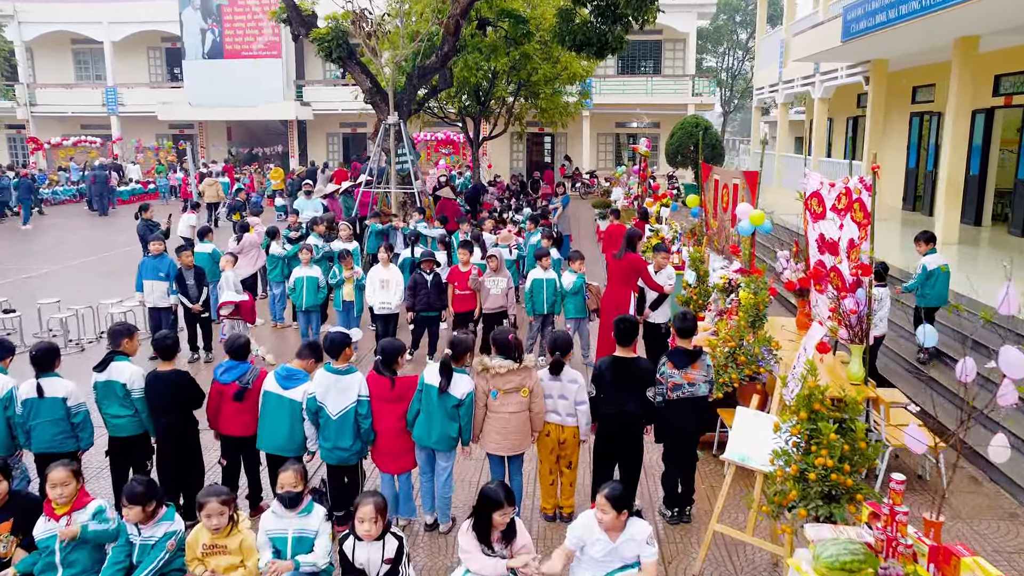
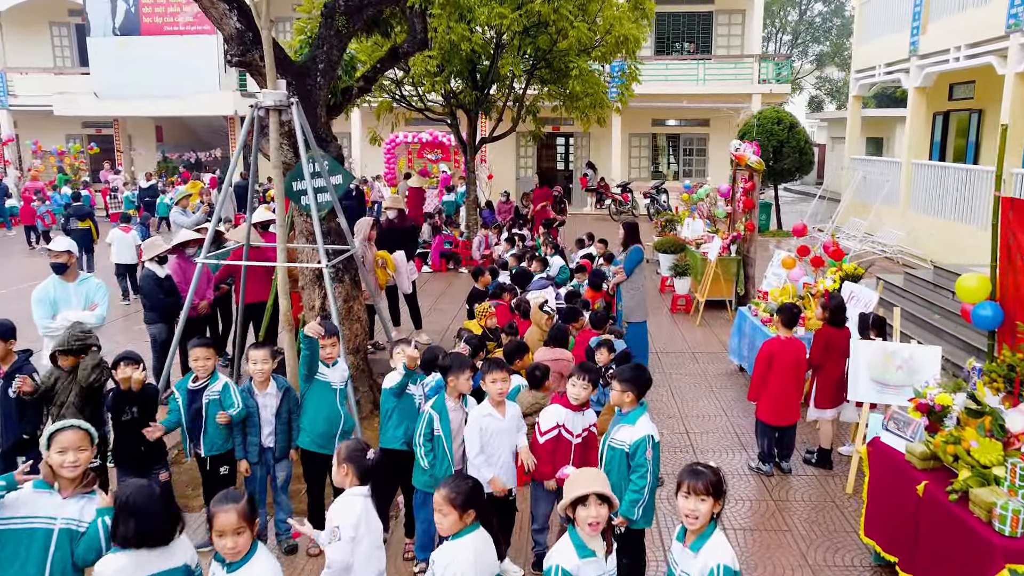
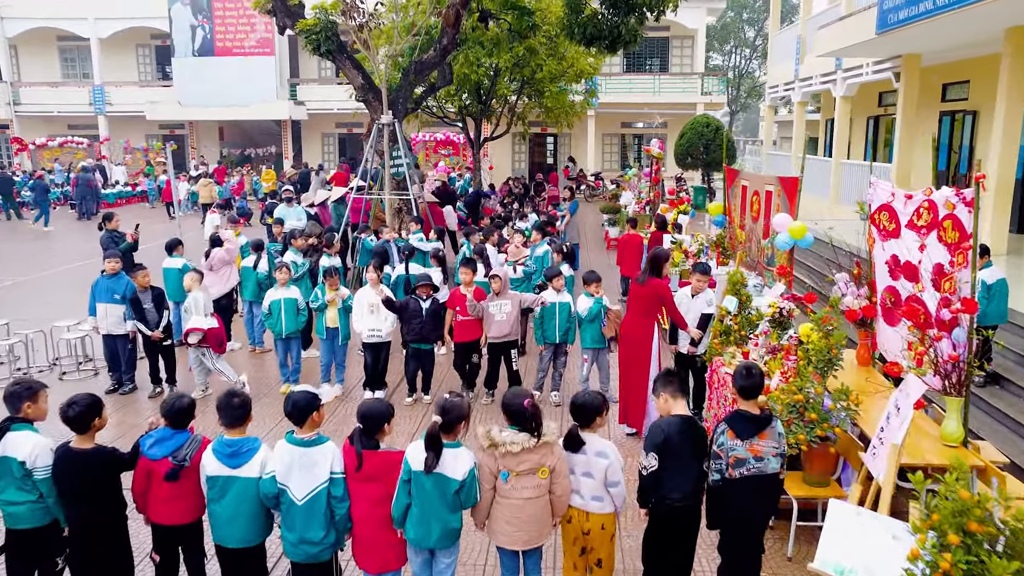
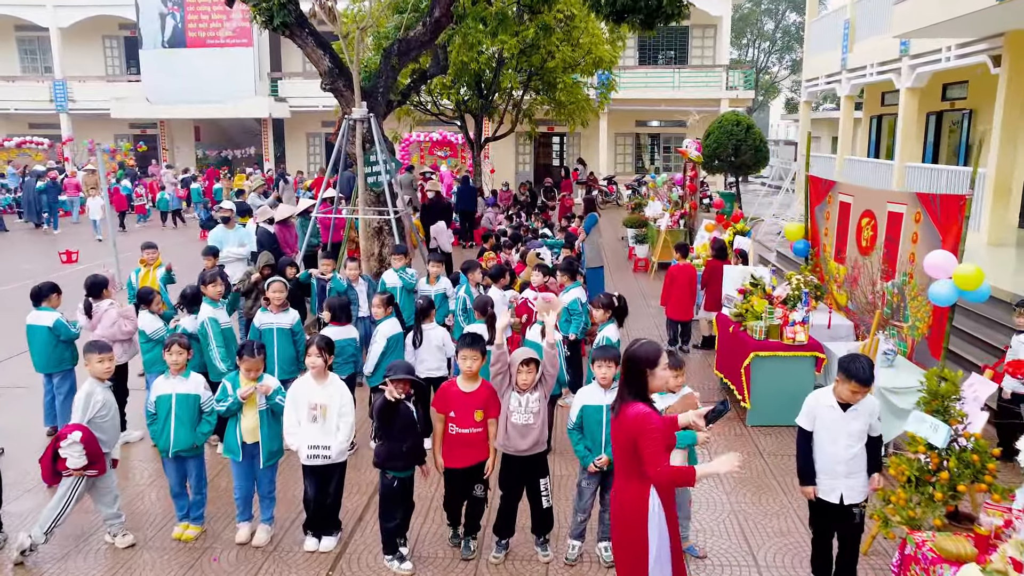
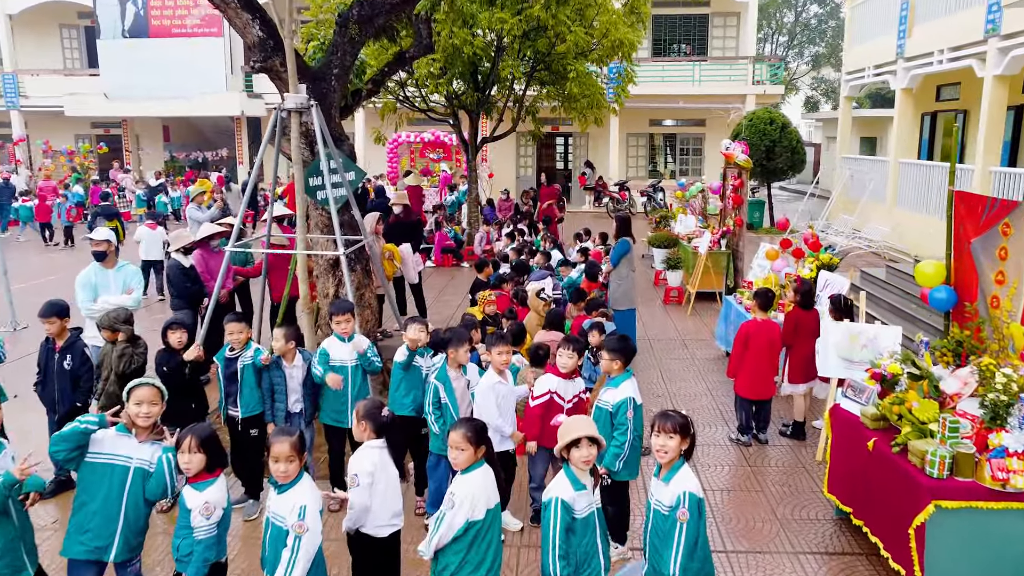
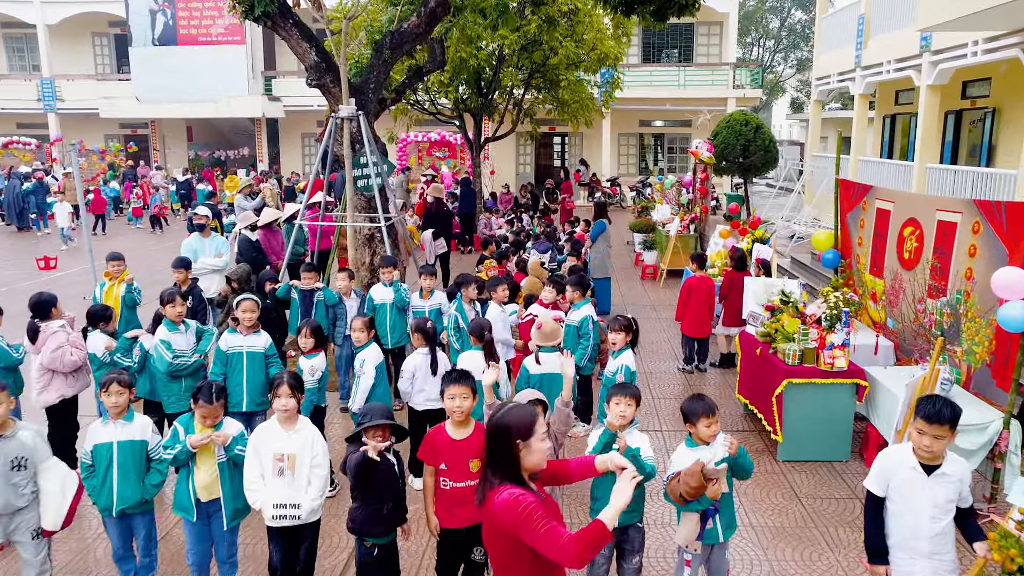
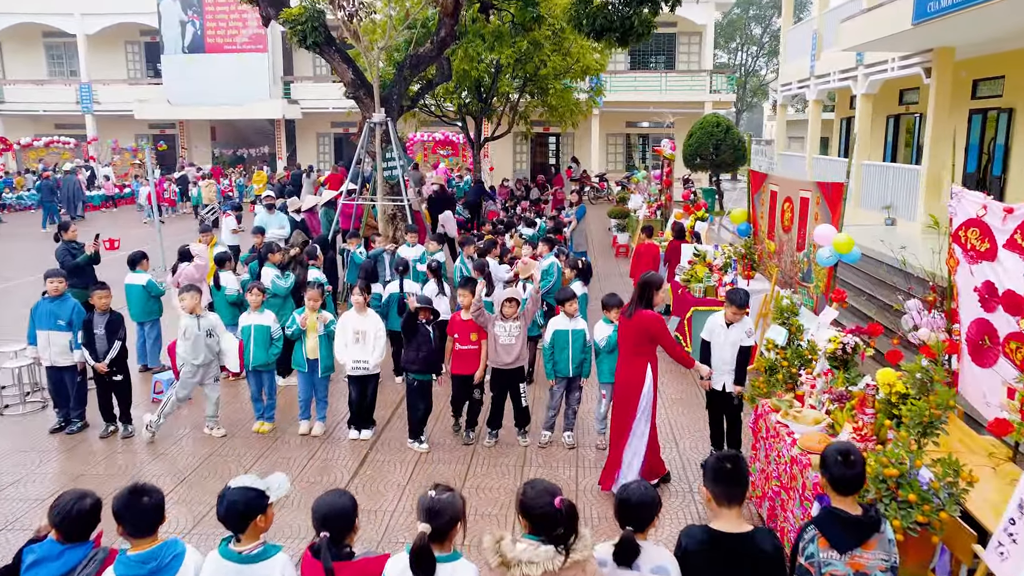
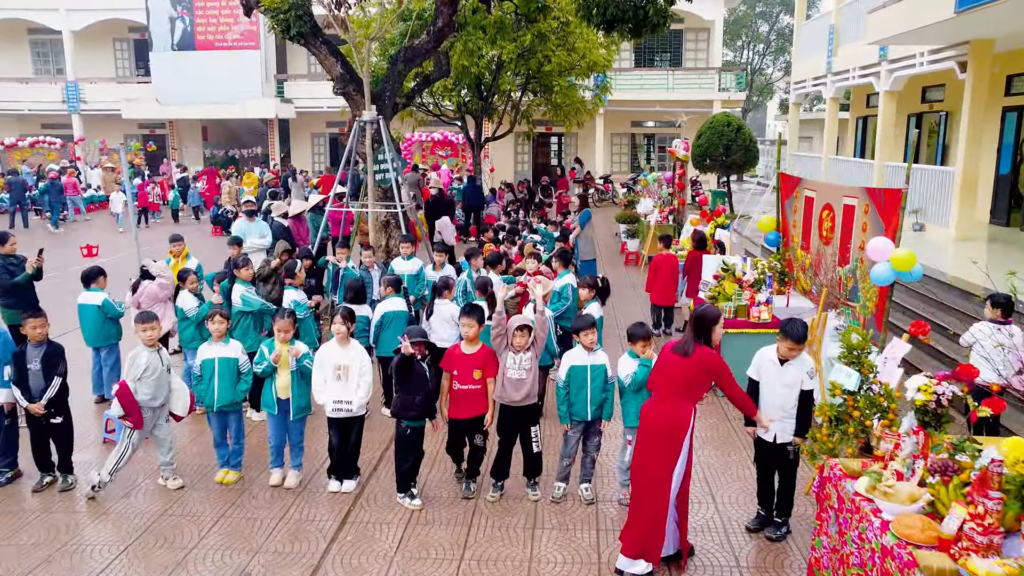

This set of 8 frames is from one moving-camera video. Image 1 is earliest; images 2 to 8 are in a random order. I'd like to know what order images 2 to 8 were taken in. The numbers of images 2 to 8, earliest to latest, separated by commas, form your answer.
3, 7, 8, 4, 6, 5, 2
